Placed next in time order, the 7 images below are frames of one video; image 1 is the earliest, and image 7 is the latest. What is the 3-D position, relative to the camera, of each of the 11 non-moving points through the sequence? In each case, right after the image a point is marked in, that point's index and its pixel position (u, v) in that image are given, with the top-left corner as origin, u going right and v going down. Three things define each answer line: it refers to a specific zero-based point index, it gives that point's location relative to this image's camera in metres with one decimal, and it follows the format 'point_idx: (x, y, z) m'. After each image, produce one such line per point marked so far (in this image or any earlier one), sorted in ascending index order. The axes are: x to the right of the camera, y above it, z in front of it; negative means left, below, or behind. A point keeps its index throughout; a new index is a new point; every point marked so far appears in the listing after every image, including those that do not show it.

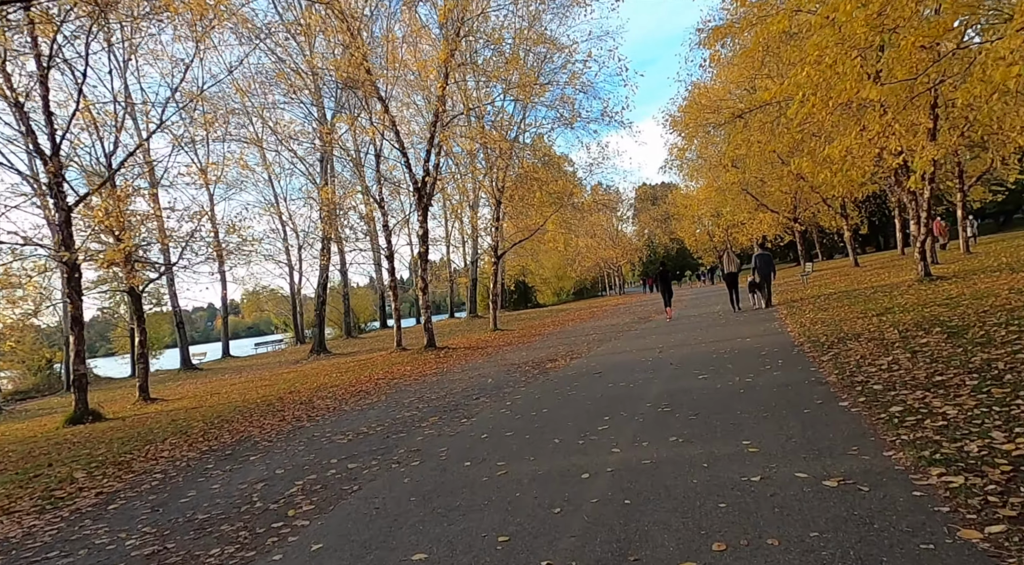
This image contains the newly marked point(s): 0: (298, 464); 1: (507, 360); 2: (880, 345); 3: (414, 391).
0: (-2.0, -1.7, +6.7) m
1: (-0.1, -1.7, +15.0) m
2: (+4.7, -0.8, +9.0) m
3: (-1.6, -1.8, +11.5) m
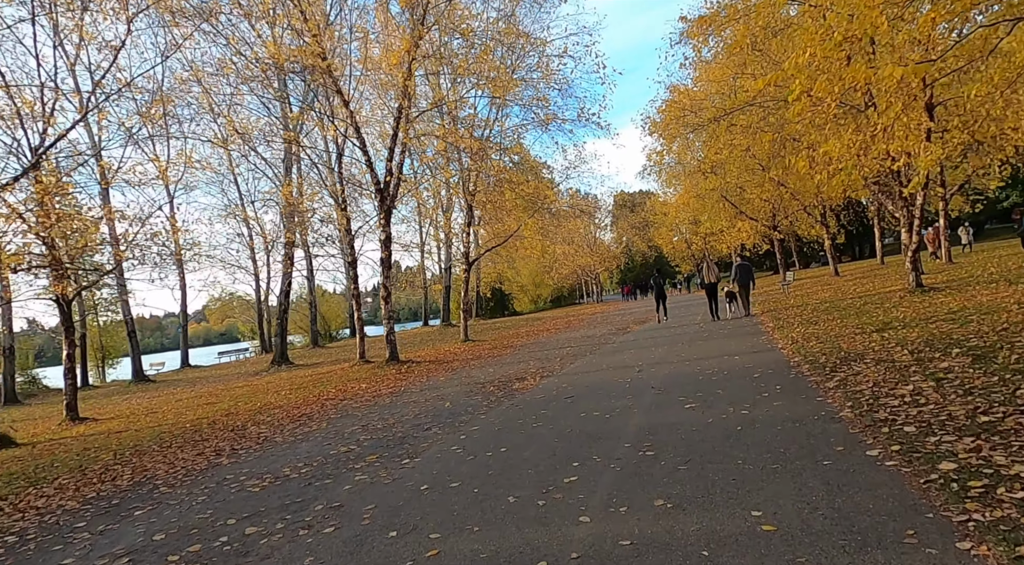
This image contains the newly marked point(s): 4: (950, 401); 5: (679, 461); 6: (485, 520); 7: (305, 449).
0: (-2.4, -1.8, +5.2) m
1: (-0.8, -1.8, +13.7) m
2: (+4.2, -1.0, +7.9) m
3: (-2.2, -1.9, +10.1) m
4: (+3.7, -1.0, +5.9) m
5: (+1.3, -1.3, +5.3) m
6: (-0.2, -1.5, +4.5) m
7: (-2.3, -1.9, +8.0) m
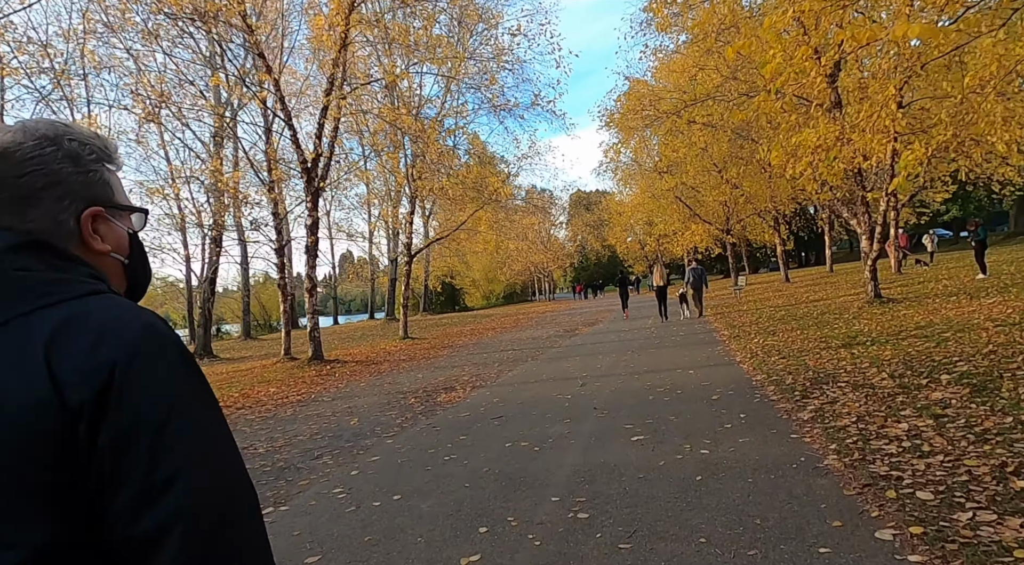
0: (-3.1, -1.7, +3.6) m
1: (-2.0, -1.7, +12.1) m
2: (+3.4, -1.1, +6.6) m
3: (-3.1, -1.8, +8.5) m
4: (+3.0, -1.1, +4.7) m
5: (+0.6, -1.4, +3.9) m
6: (-0.8, -1.5, +3.0) m
7: (-3.2, -1.8, +6.3) m
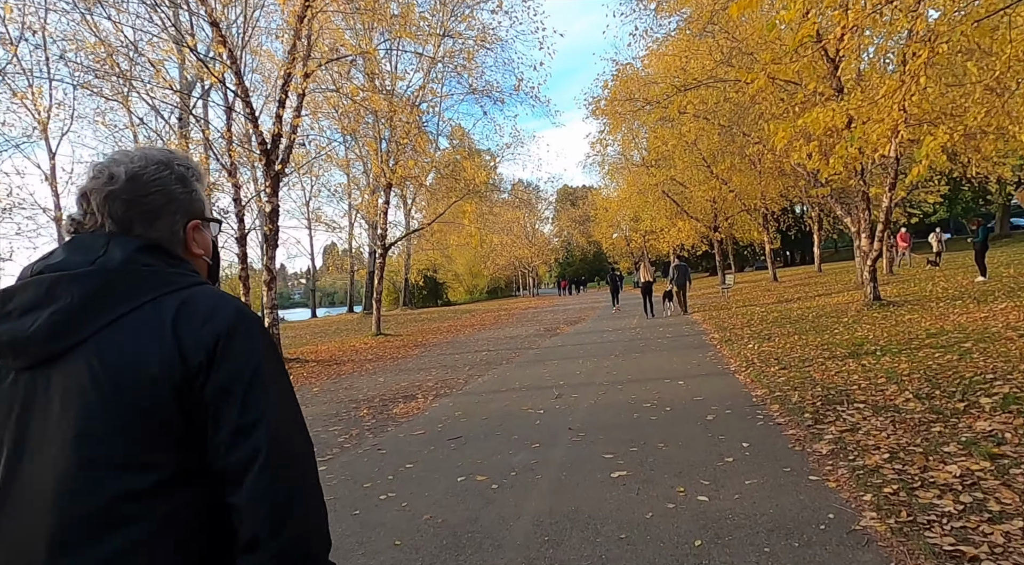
0: (-3.4, -1.7, +2.3) m
1: (-2.5, -1.7, +10.9) m
2: (+3.1, -1.1, +5.5) m
3: (-3.5, -1.7, +7.2) m
4: (+2.7, -1.2, +3.5) m
5: (+0.3, -1.4, +2.7) m
6: (-1.1, -1.5, +1.7) m
7: (-3.5, -1.7, +5.0) m
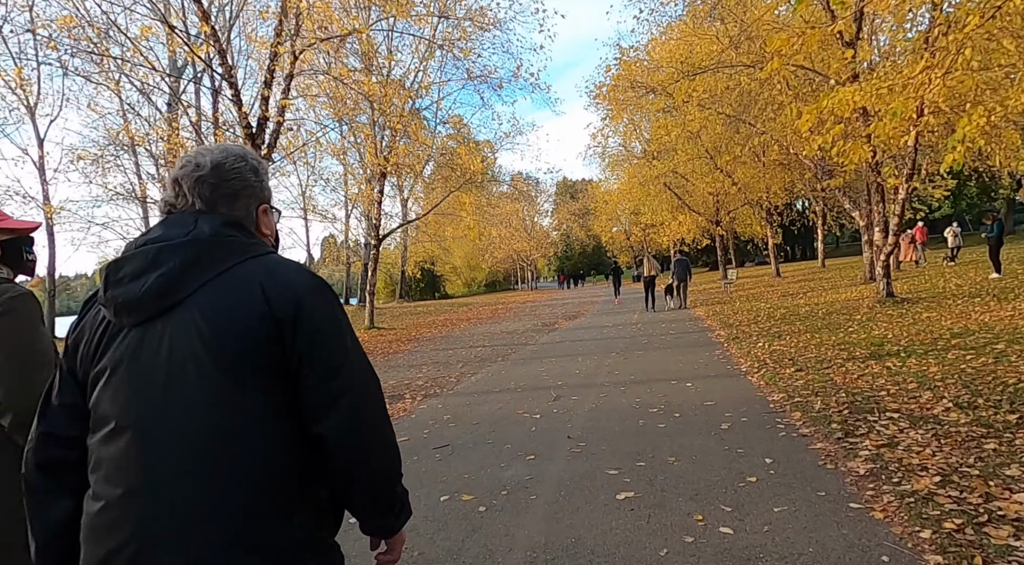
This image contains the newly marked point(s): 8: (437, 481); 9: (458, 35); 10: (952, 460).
0: (-3.4, -1.6, +1.6) m
1: (-2.5, -1.5, +10.2) m
2: (+3.0, -1.1, +4.8) m
3: (-3.6, -1.6, +6.5) m
4: (+2.6, -1.1, +2.8) m
5: (+0.2, -1.4, +2.0) m
6: (-1.1, -1.5, +1.0) m
7: (-3.6, -1.6, +4.3) m
8: (-0.6, -1.4, +5.1) m
9: (-1.3, +6.0, +17.4) m
10: (+2.8, -1.1, +4.5) m
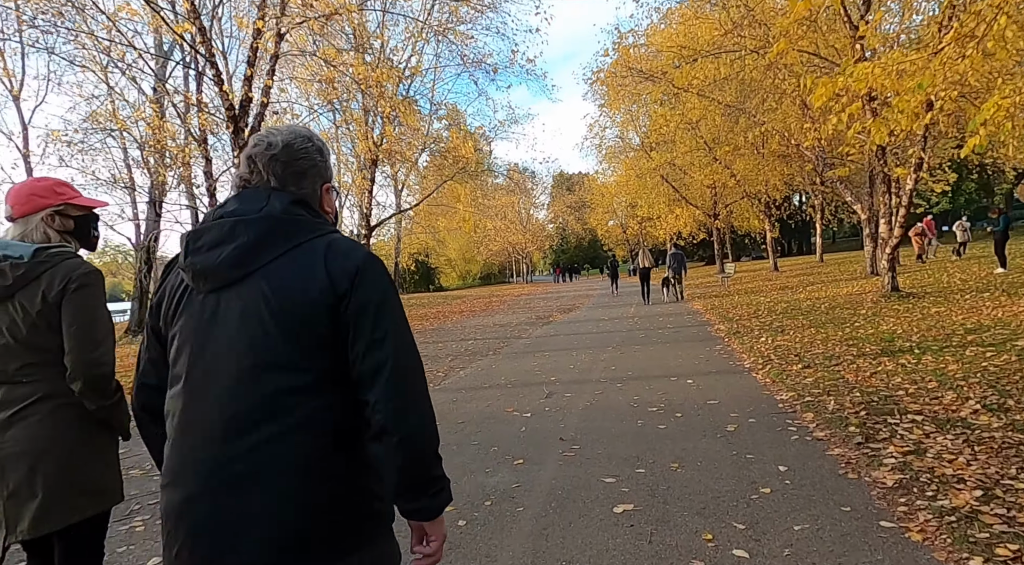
0: (-3.5, -1.5, +1.1) m
1: (-2.7, -1.4, +9.6) m
2: (+2.9, -1.0, +4.3) m
3: (-3.7, -1.5, +6.0) m
4: (+2.5, -1.1, +2.3) m
5: (+0.2, -1.3, +1.5) m
6: (-1.2, -1.4, +0.5) m
7: (-3.7, -1.5, +3.8) m
8: (-0.7, -1.3, +4.6) m
9: (-1.4, +6.3, +16.8) m
10: (+2.7, -1.1, +4.0) m
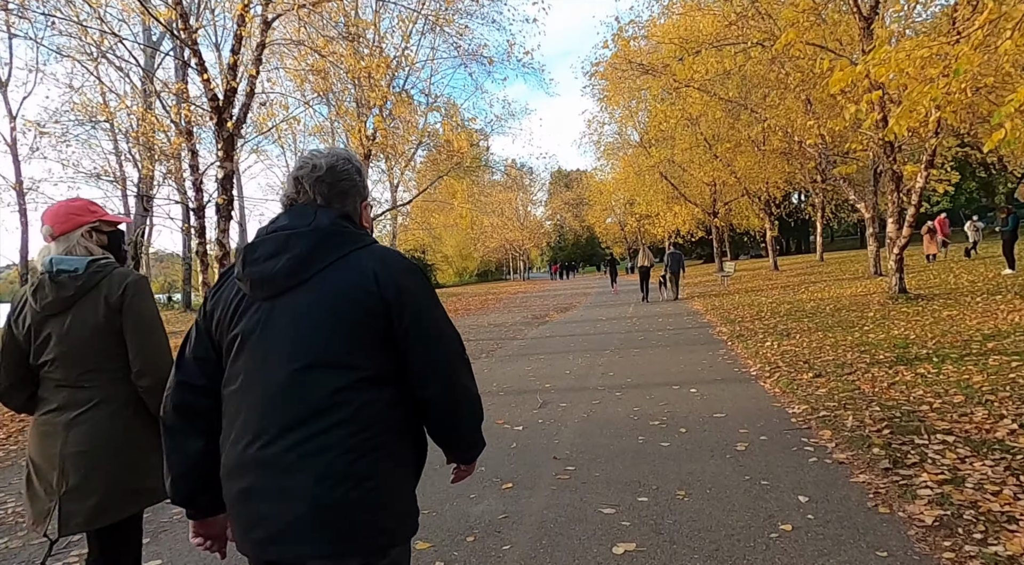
0: (-3.6, -1.6, +0.6) m
1: (-2.8, -1.4, +9.1) m
2: (+2.8, -1.1, +3.8) m
3: (-3.8, -1.5, +5.4) m
4: (+2.5, -1.1, +1.8) m
5: (+0.1, -1.3, +1.0) m
6: (-1.3, -1.4, 0.0) m
7: (-3.7, -1.5, +3.3) m
8: (-0.7, -1.4, +4.1) m
9: (-1.5, +6.3, +16.2) m
10: (+2.6, -1.1, +3.5) m
